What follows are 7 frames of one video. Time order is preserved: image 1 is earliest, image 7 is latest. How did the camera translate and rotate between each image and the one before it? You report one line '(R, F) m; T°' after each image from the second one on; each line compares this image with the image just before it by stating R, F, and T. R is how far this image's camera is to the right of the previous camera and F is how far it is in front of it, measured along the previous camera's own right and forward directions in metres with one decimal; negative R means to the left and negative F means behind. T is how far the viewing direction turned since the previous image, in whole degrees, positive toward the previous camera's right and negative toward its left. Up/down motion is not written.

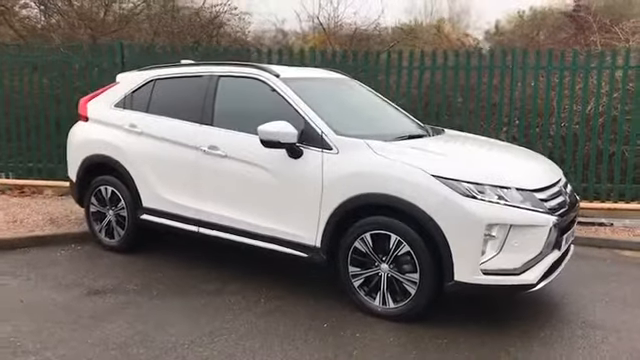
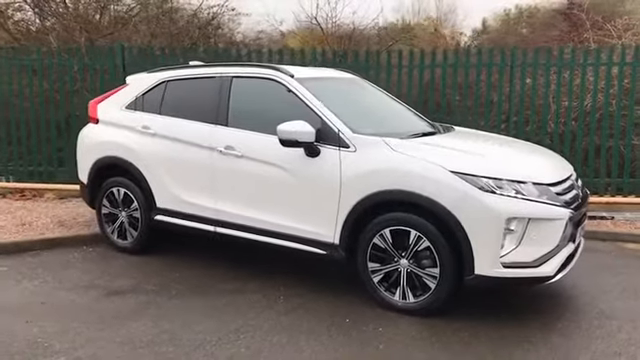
(-0.3, -0.1) m; +1°
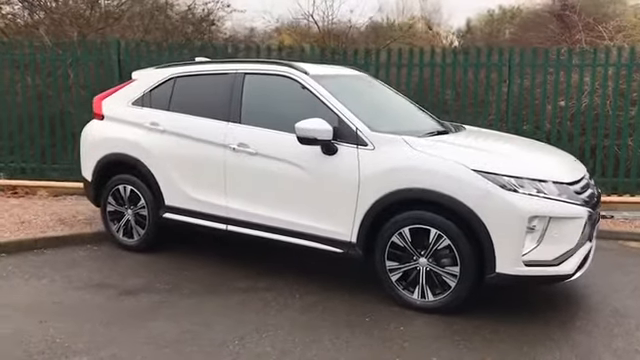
(-0.3, 0.0) m; +2°
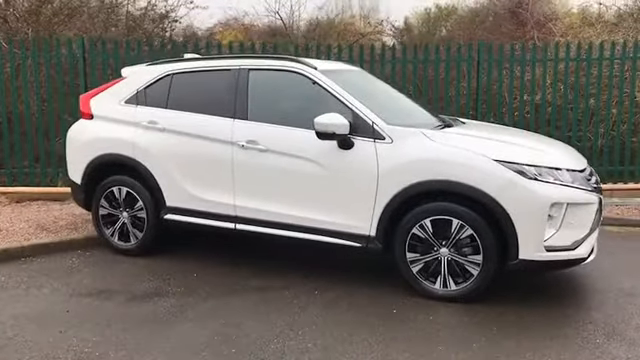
(-0.7, +0.1) m; +7°
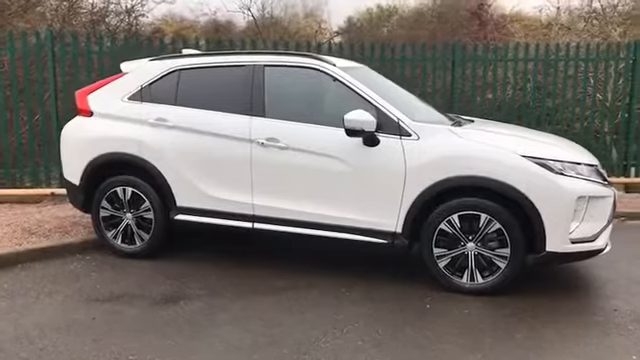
(-0.8, +0.1) m; +7°
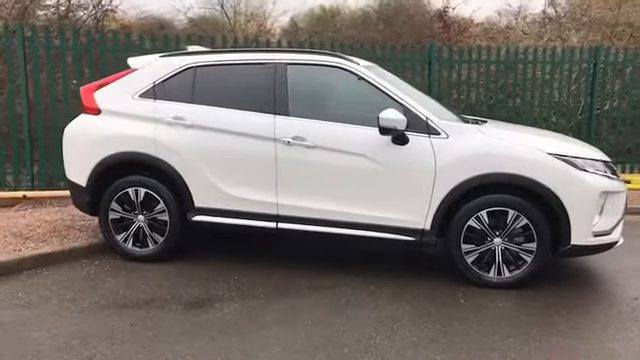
(-0.9, +0.1) m; +7°
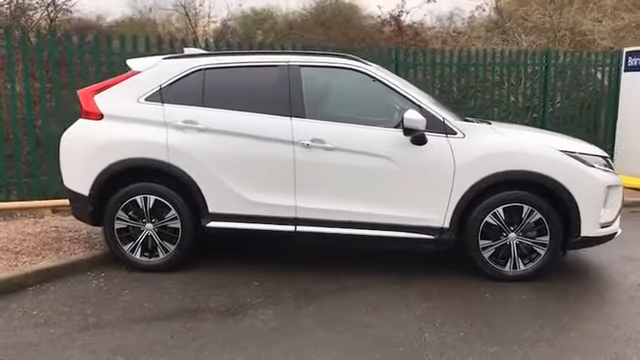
(-0.9, +0.1) m; +8°
